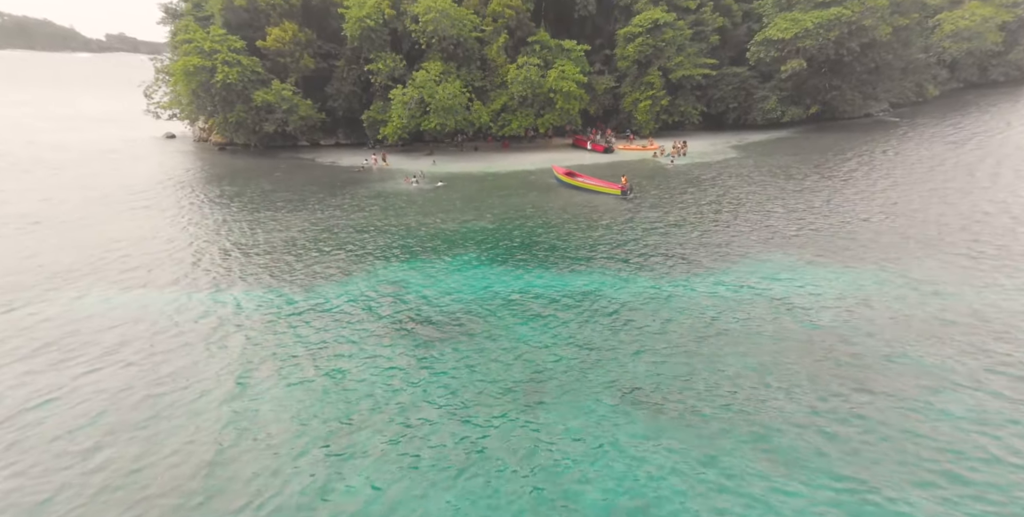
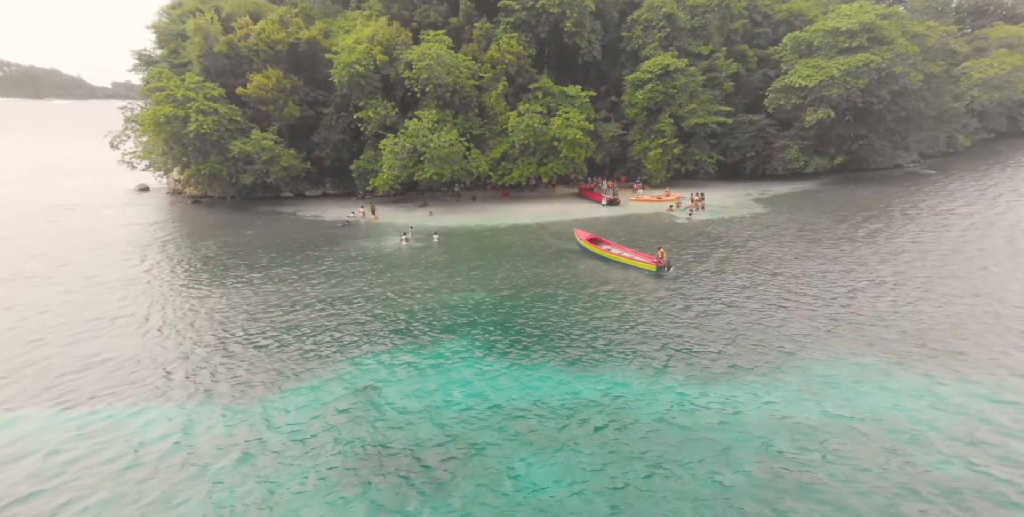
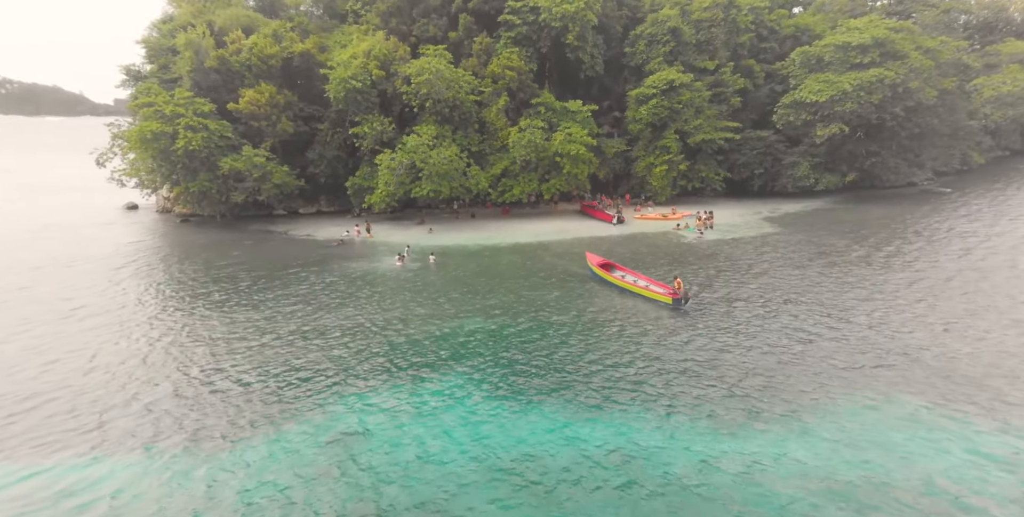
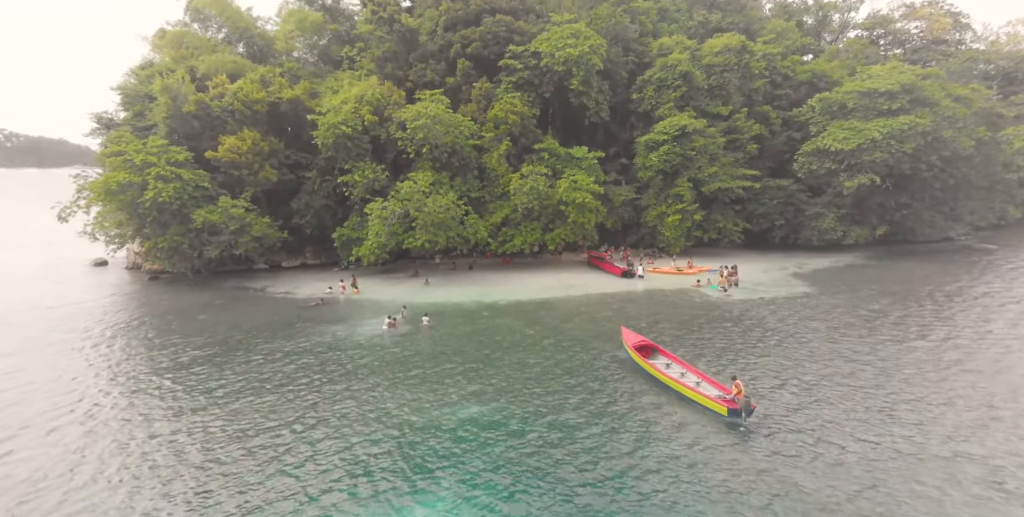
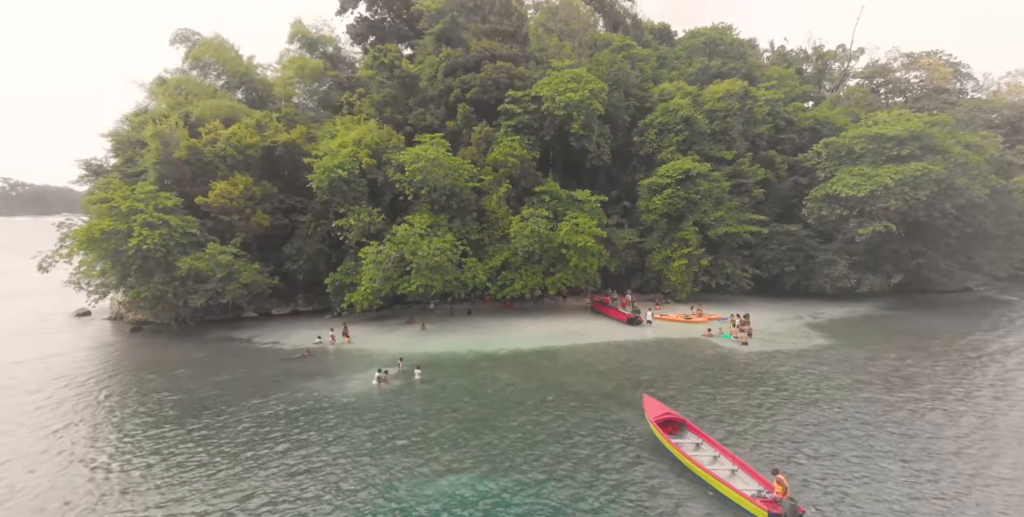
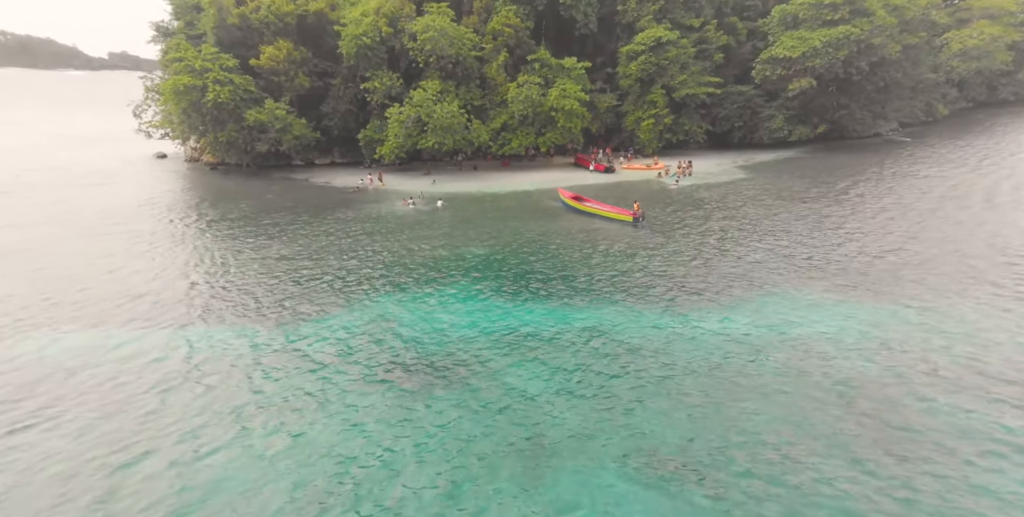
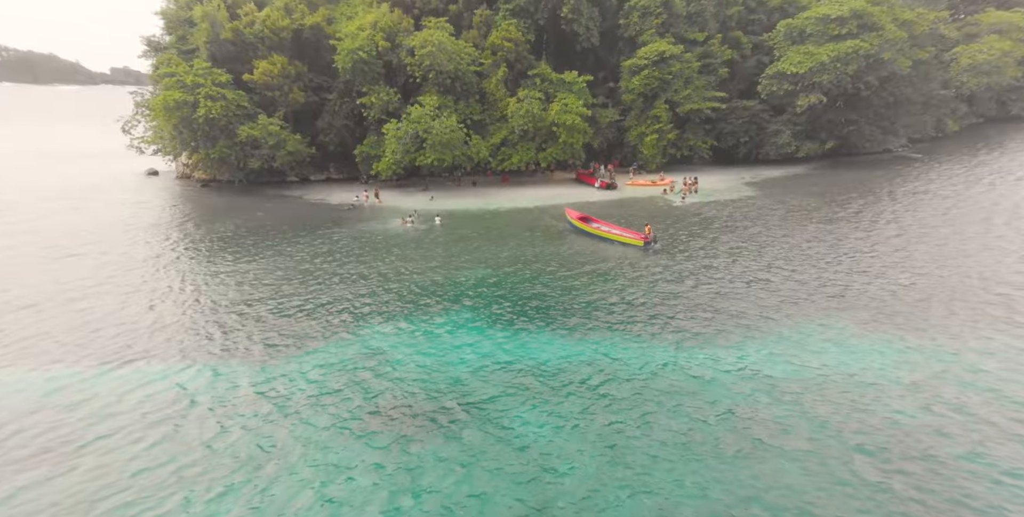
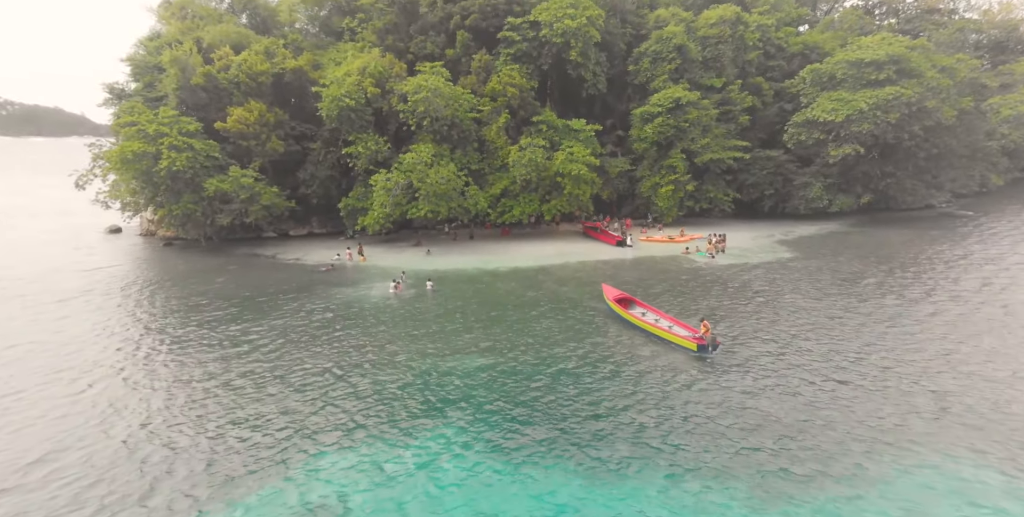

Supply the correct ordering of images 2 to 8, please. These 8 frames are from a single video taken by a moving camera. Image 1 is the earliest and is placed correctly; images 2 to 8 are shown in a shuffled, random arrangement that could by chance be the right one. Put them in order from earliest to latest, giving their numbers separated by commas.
6, 7, 2, 3, 8, 4, 5
